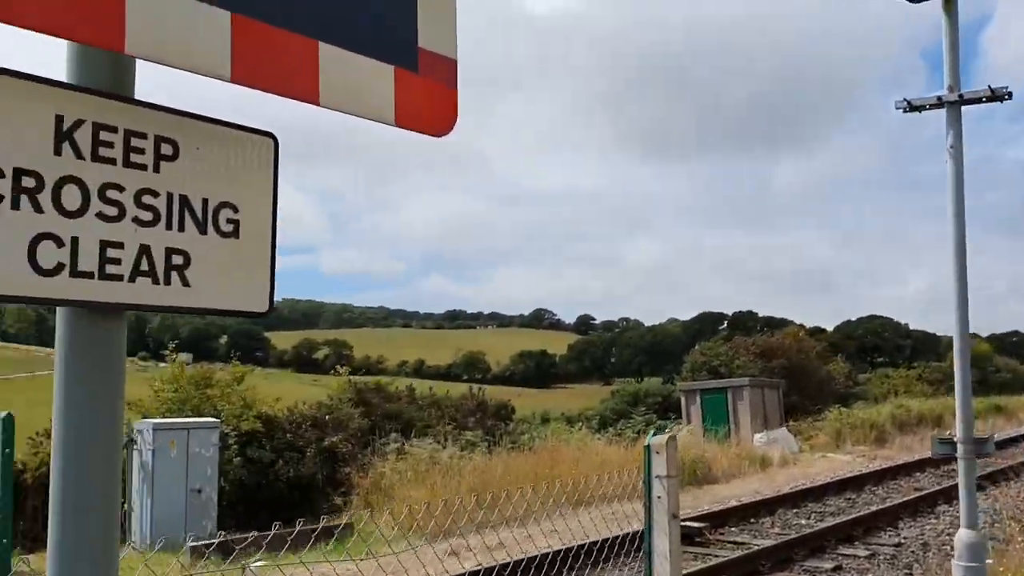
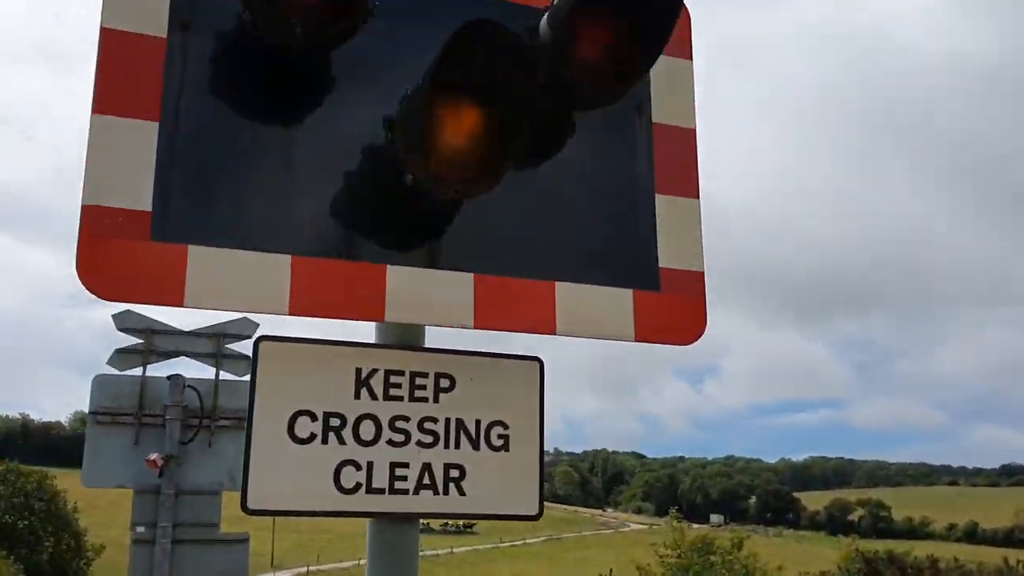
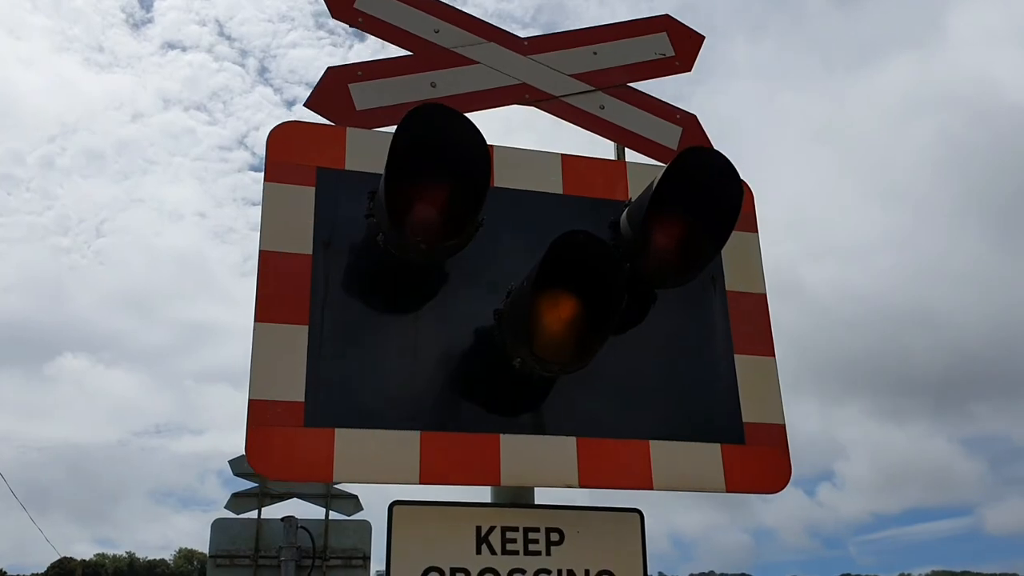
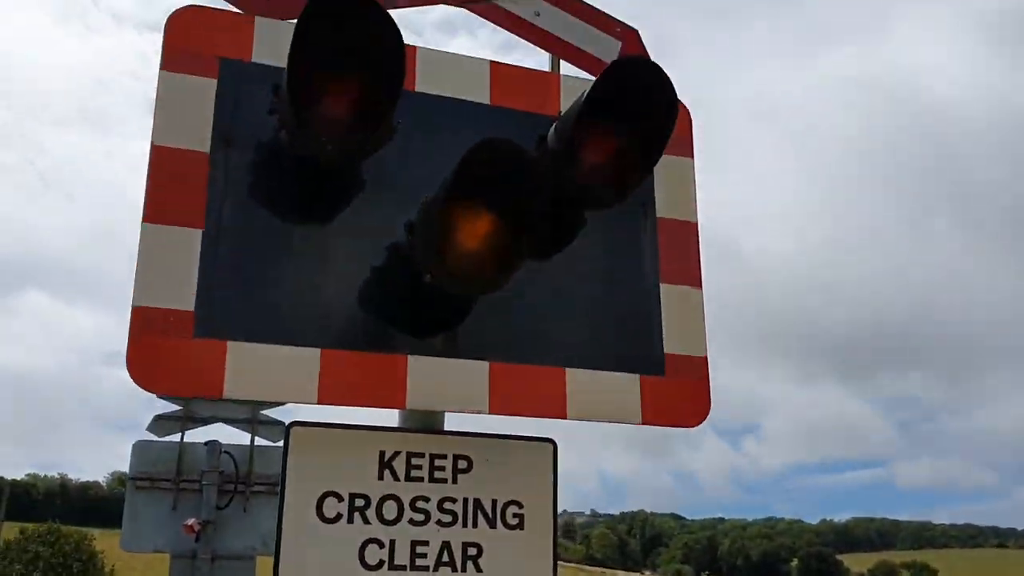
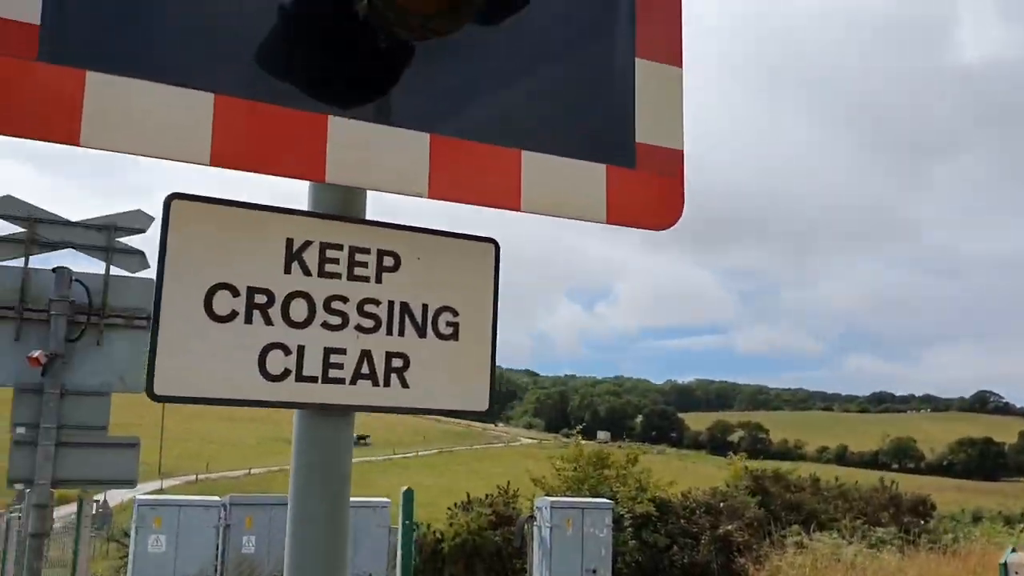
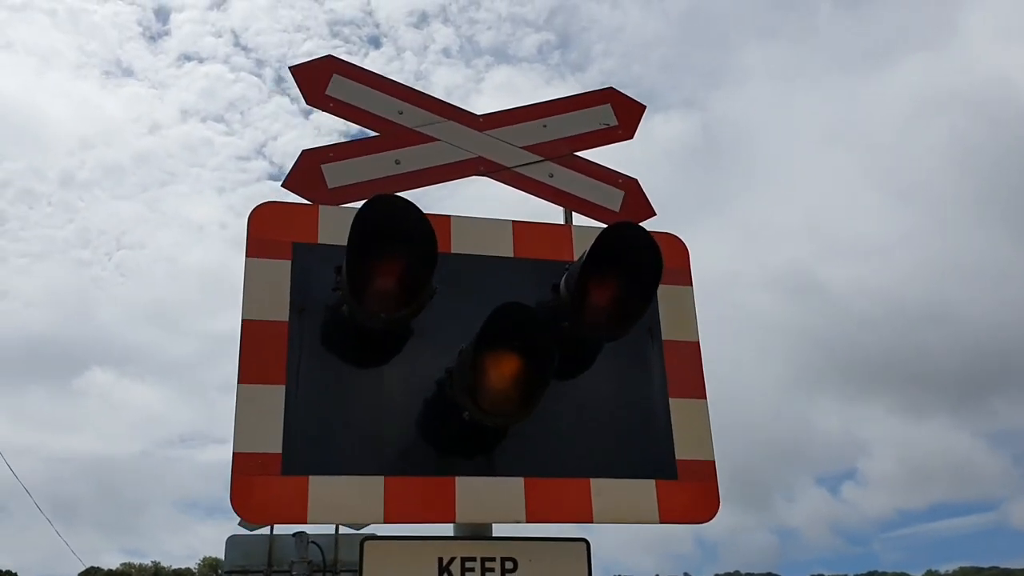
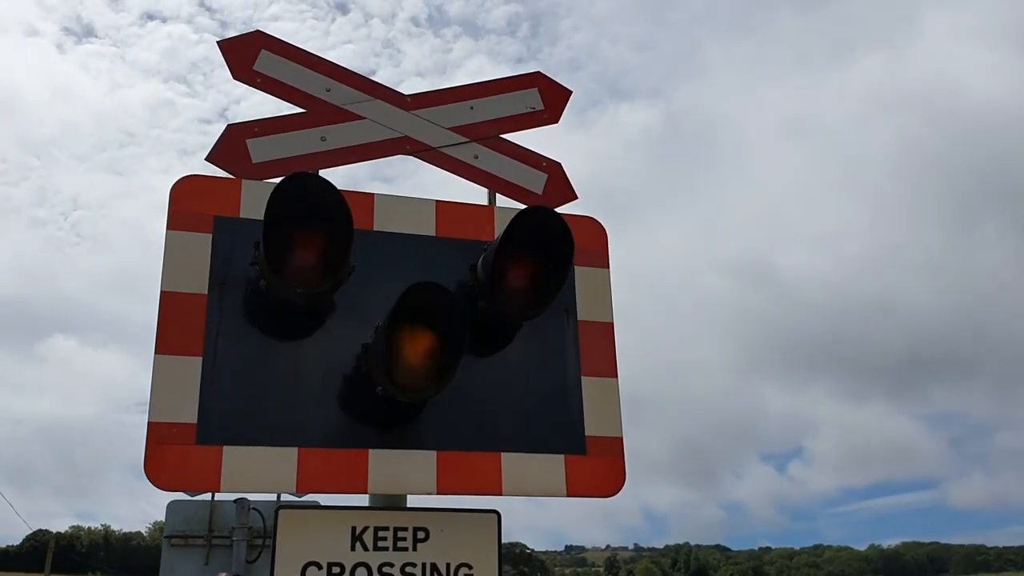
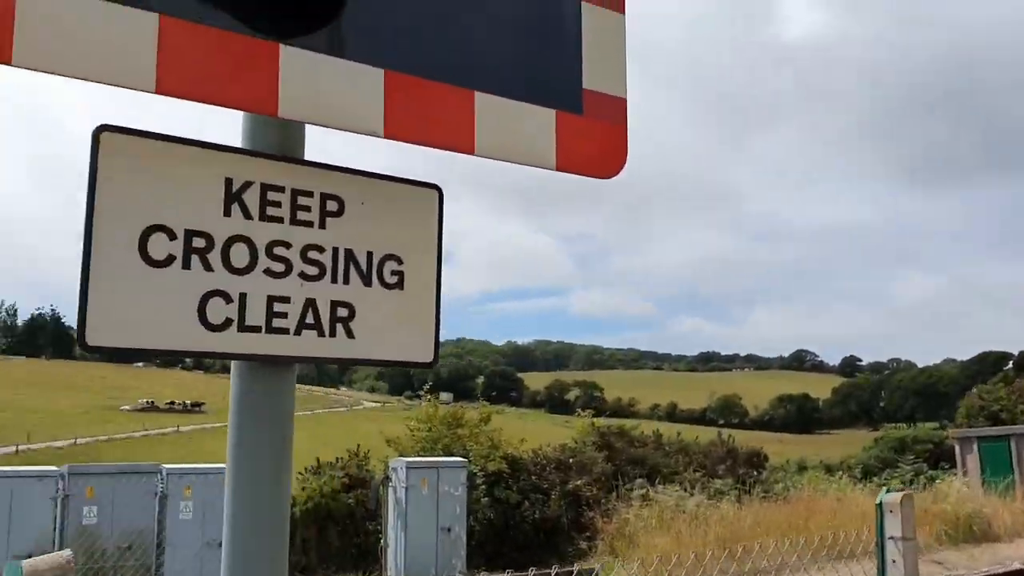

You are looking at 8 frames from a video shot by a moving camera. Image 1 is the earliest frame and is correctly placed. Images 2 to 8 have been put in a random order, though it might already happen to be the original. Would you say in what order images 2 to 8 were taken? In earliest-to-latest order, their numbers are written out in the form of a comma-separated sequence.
8, 5, 2, 4, 7, 6, 3
